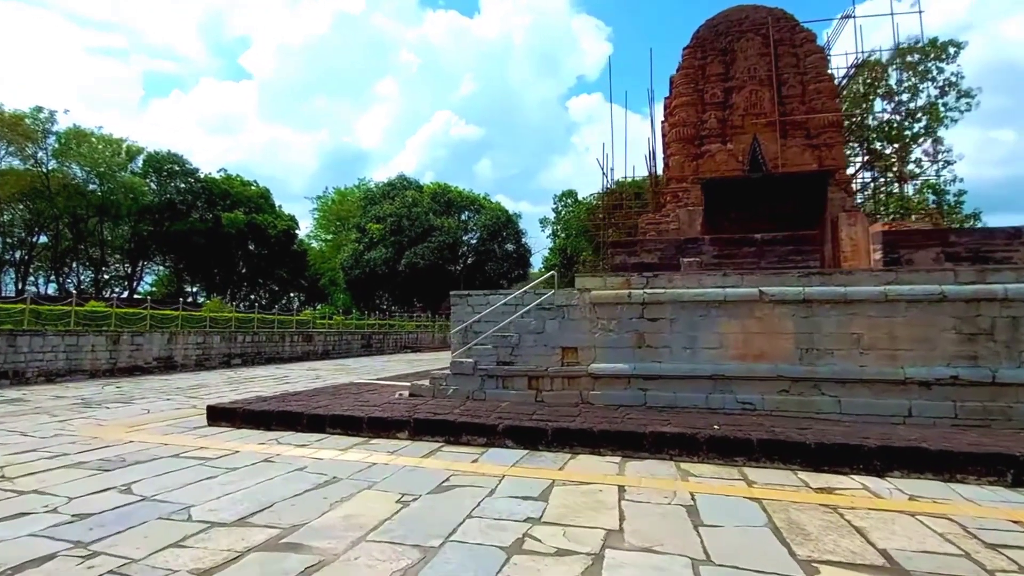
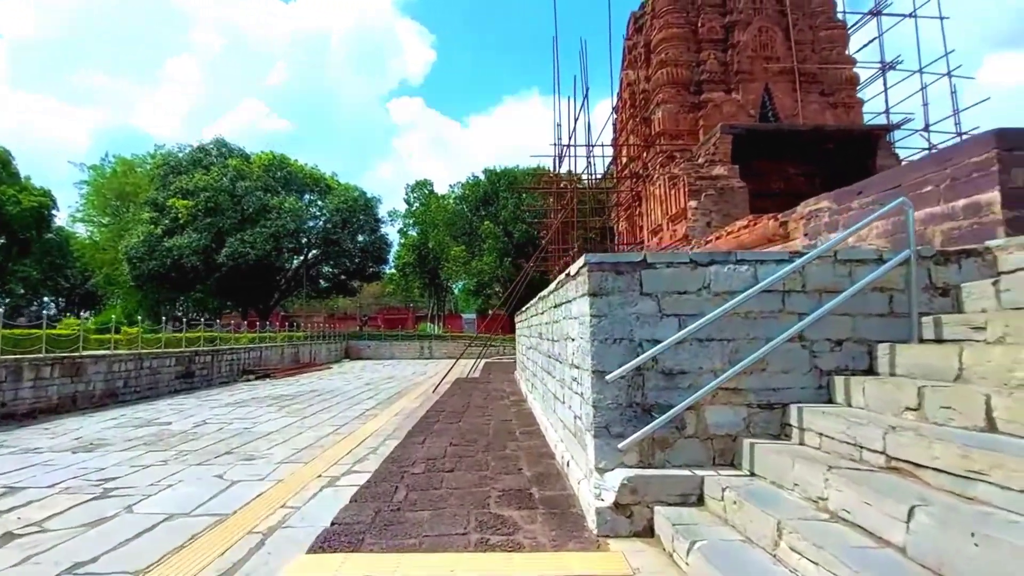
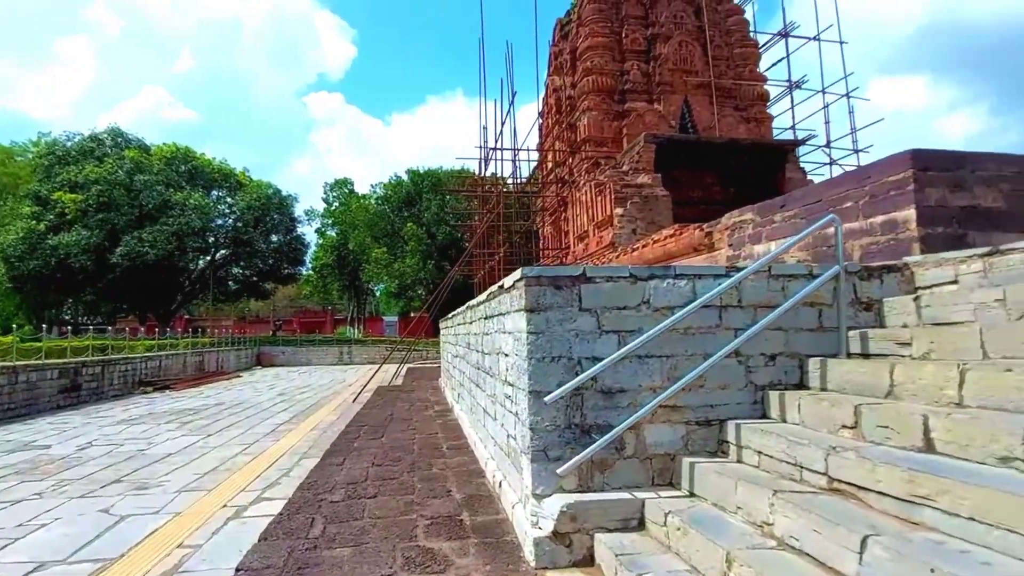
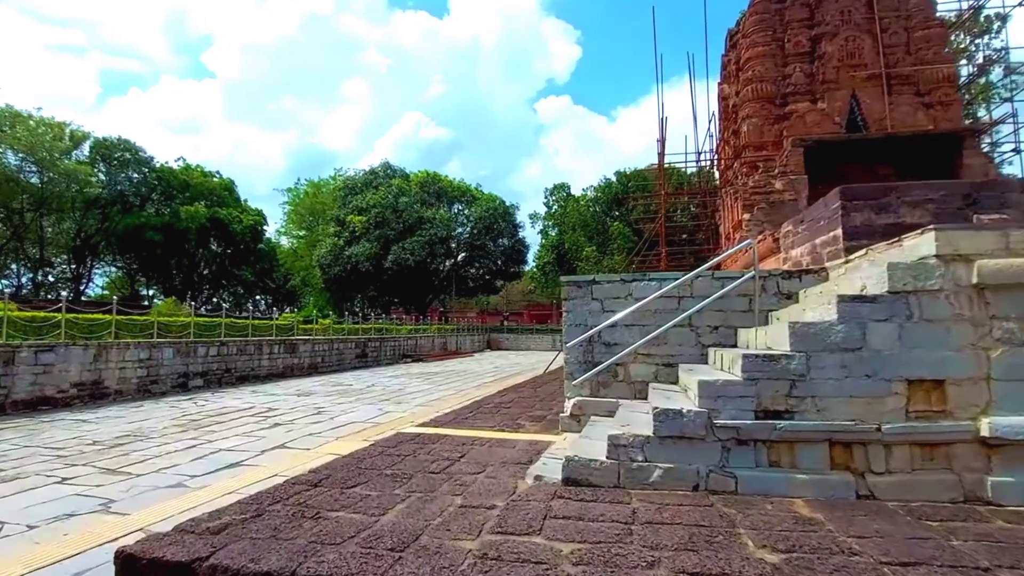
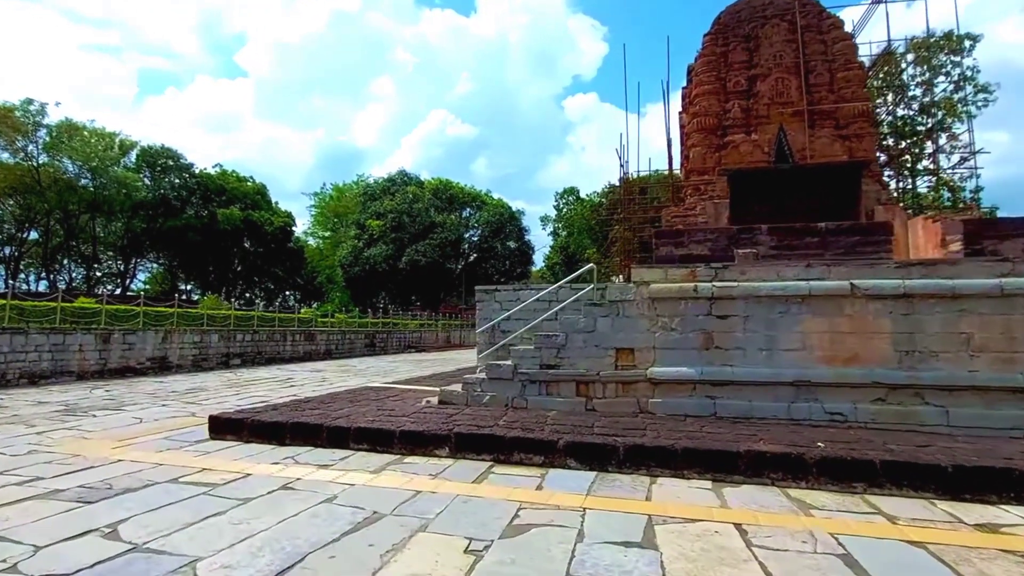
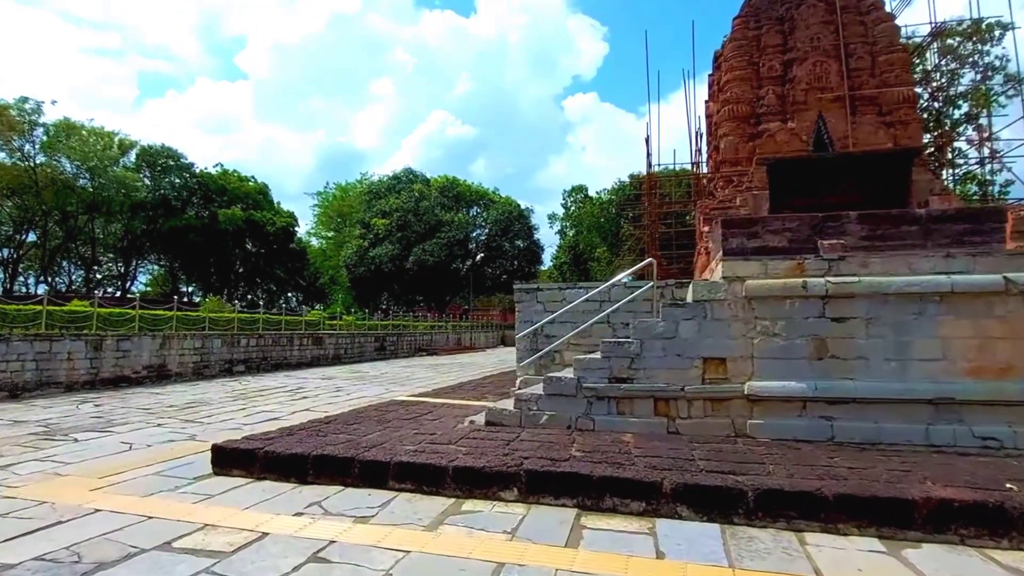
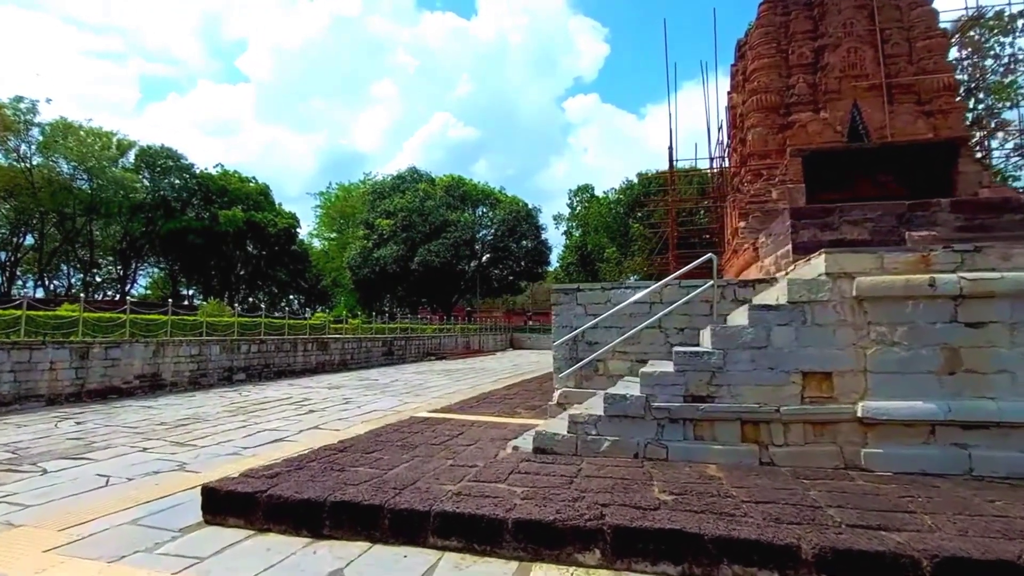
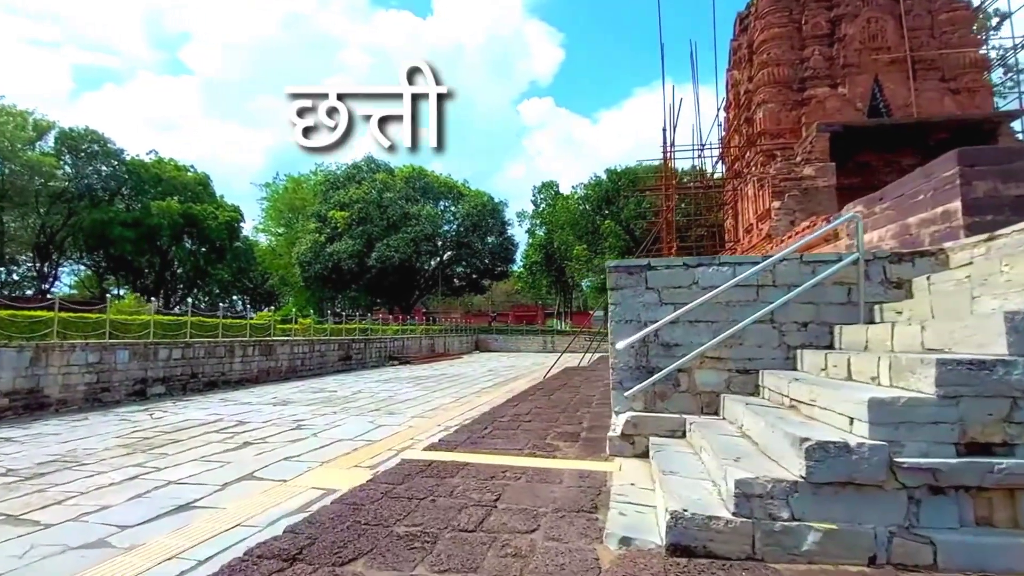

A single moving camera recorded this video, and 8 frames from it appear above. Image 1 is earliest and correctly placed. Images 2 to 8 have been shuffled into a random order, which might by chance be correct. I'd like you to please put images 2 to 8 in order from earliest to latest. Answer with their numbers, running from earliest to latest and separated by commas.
5, 6, 7, 4, 8, 2, 3
